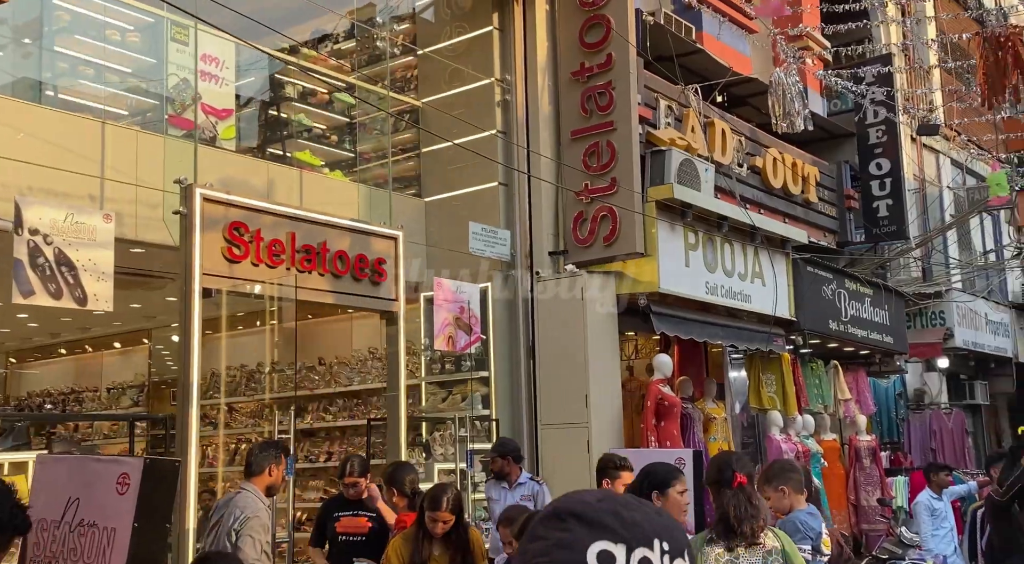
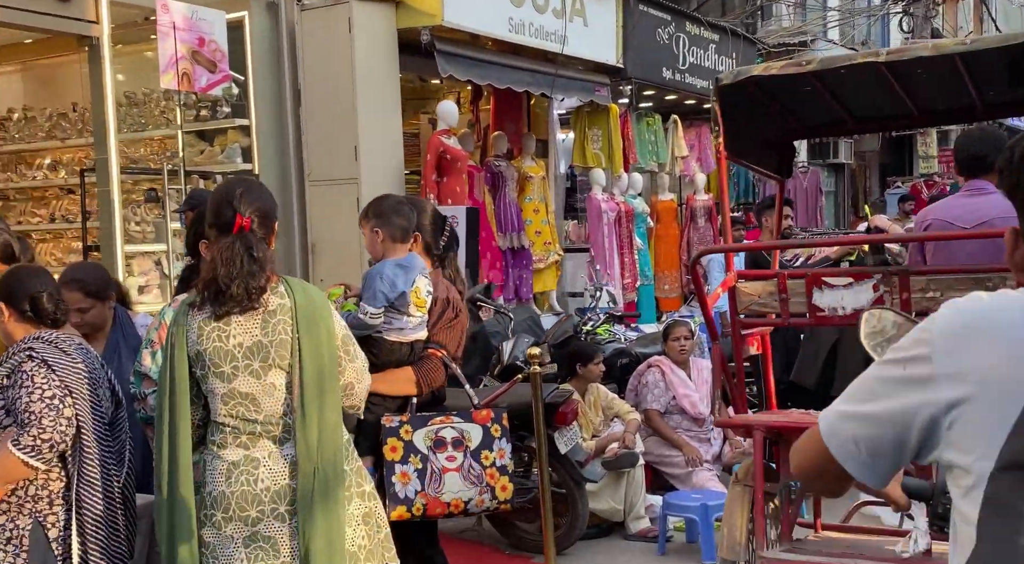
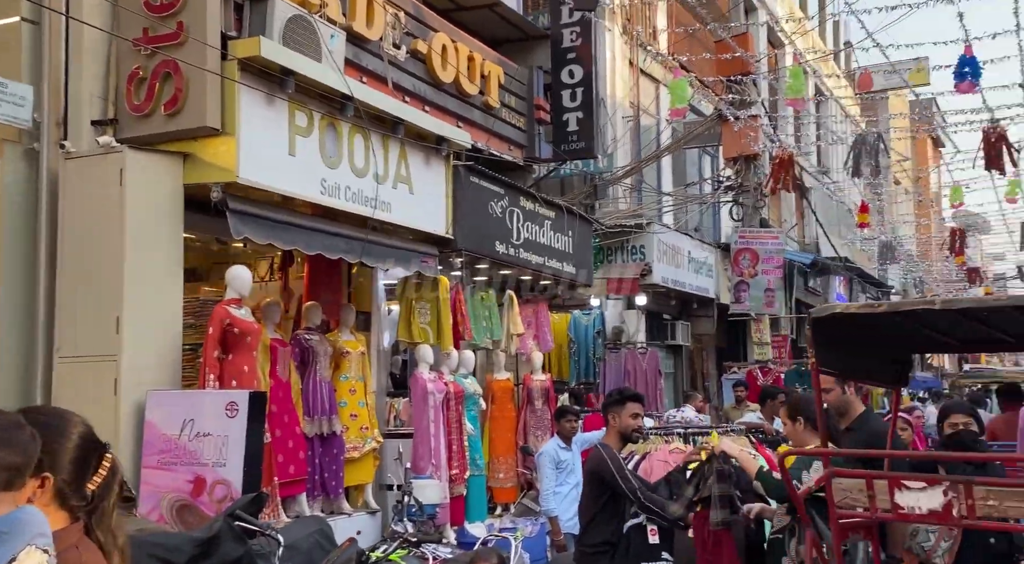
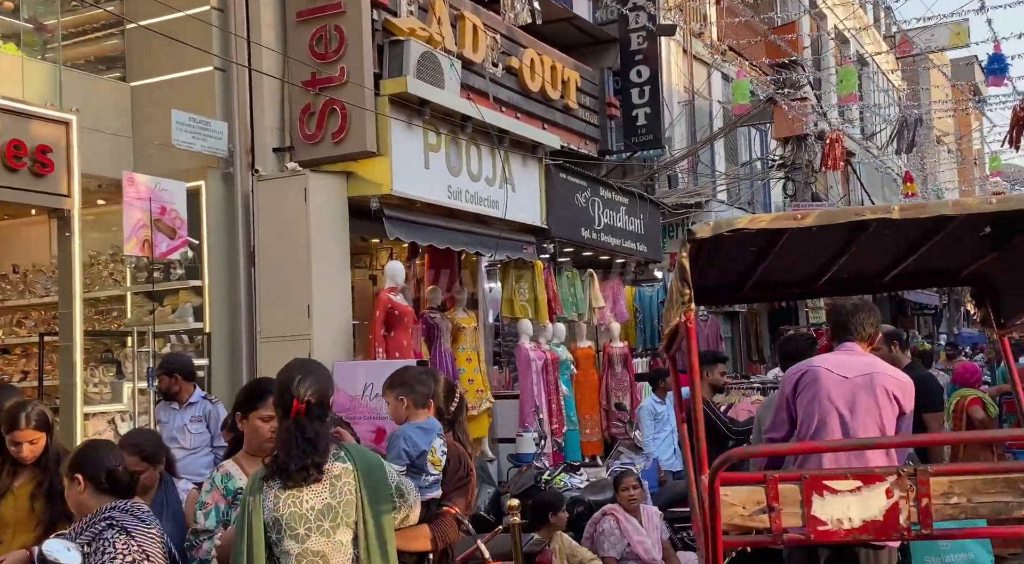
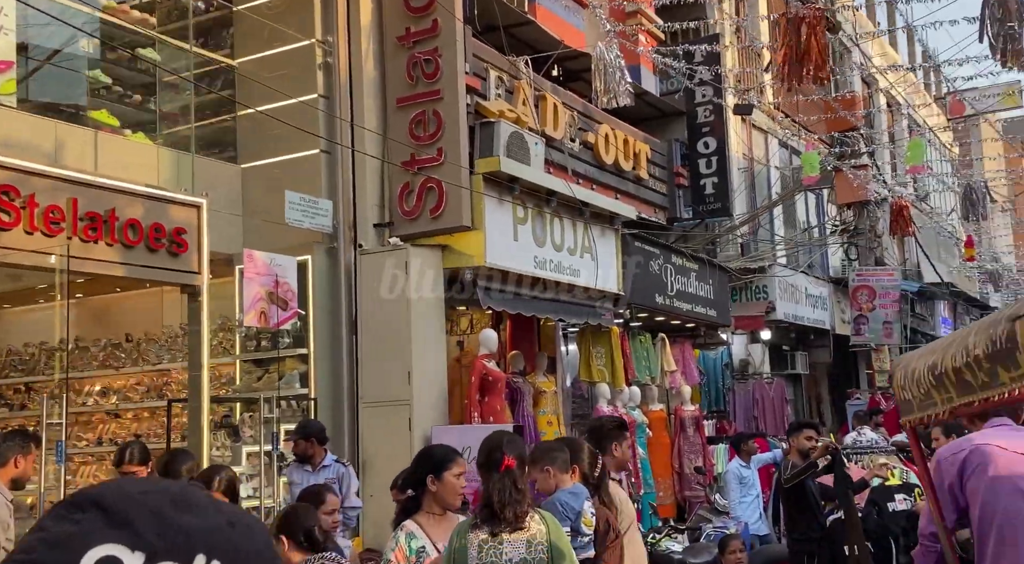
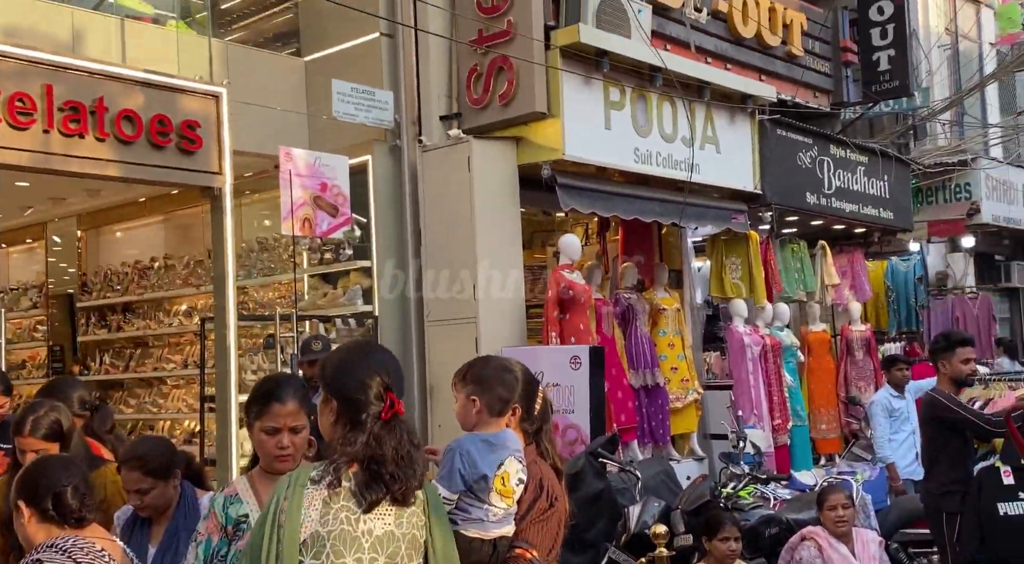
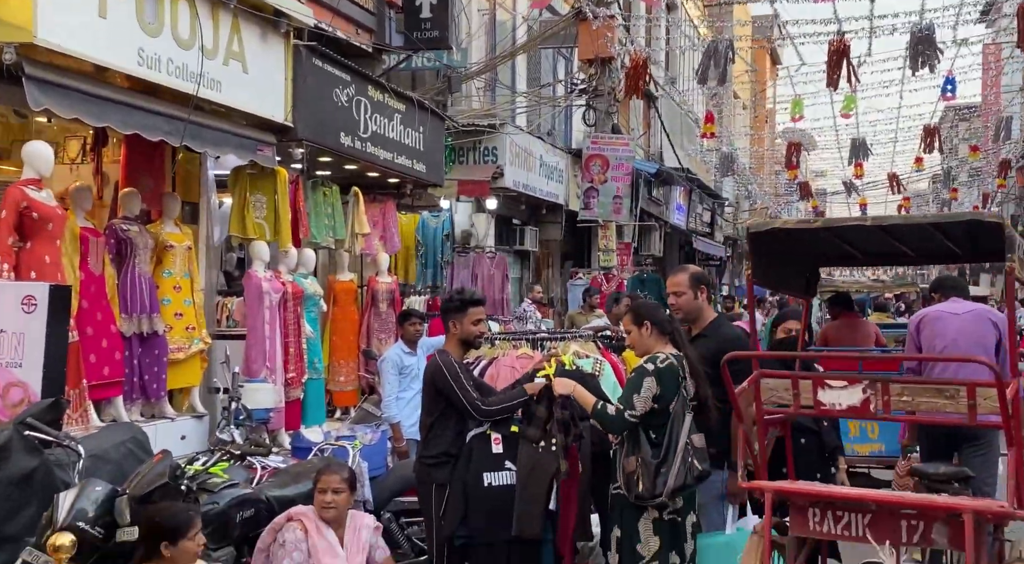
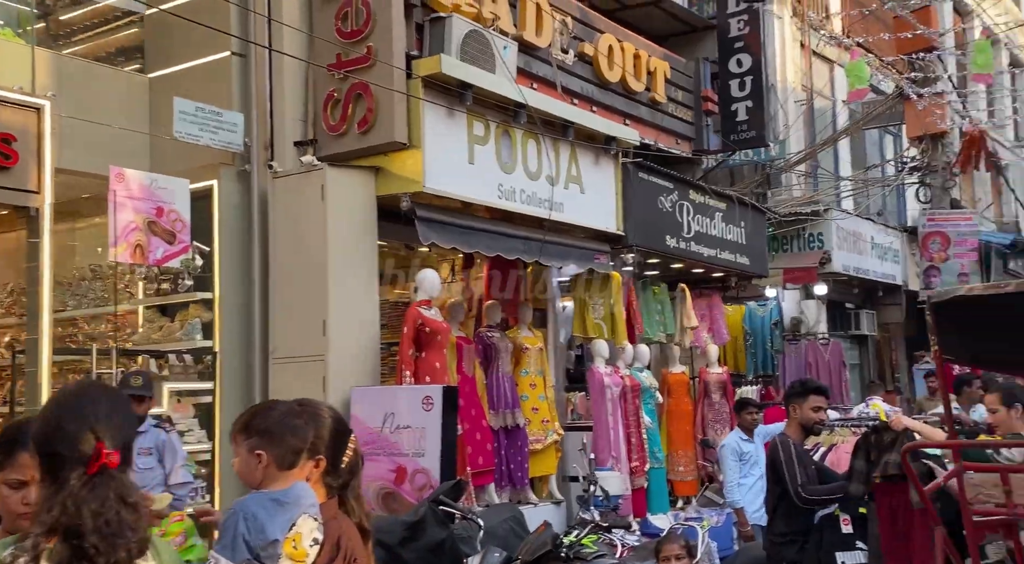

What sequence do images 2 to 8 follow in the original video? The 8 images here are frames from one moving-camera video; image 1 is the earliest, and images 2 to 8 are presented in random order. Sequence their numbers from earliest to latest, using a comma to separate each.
5, 4, 2, 6, 8, 3, 7
